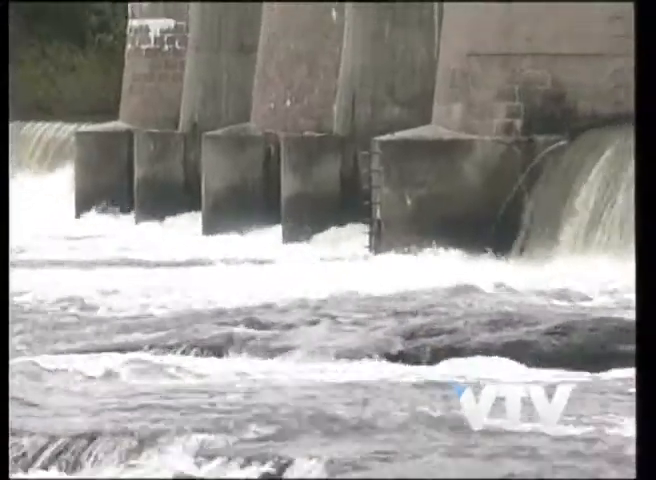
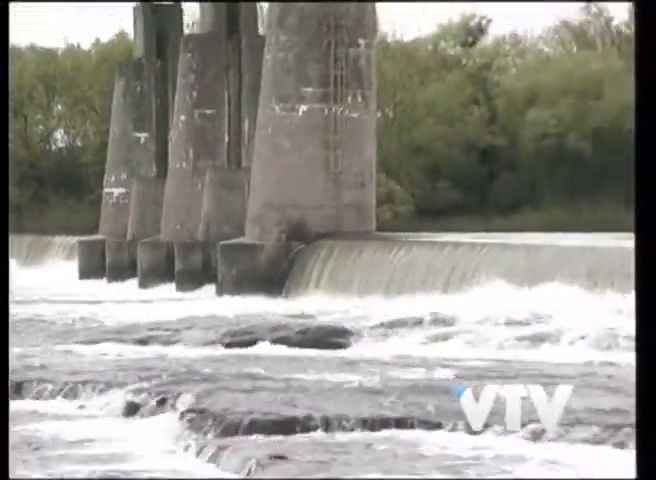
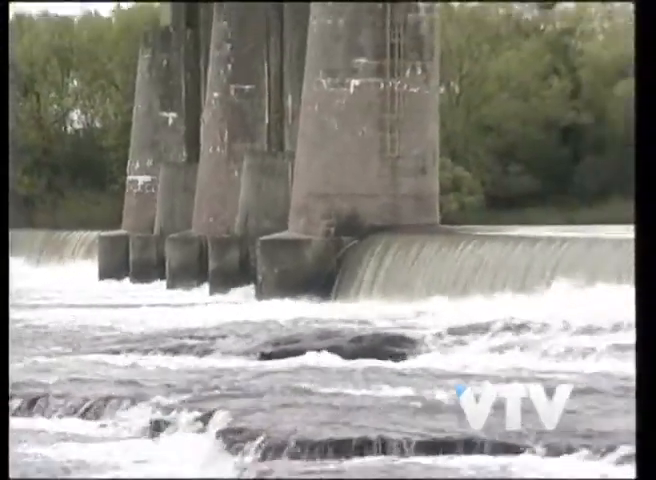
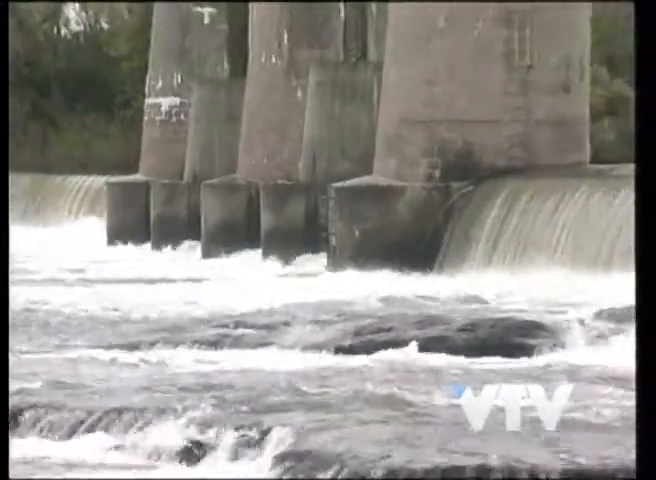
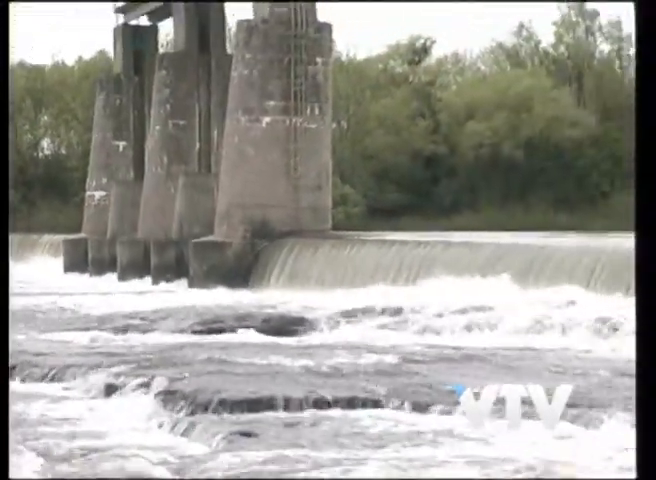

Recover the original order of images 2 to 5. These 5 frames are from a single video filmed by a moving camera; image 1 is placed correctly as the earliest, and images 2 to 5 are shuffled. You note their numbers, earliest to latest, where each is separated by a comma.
4, 3, 2, 5
